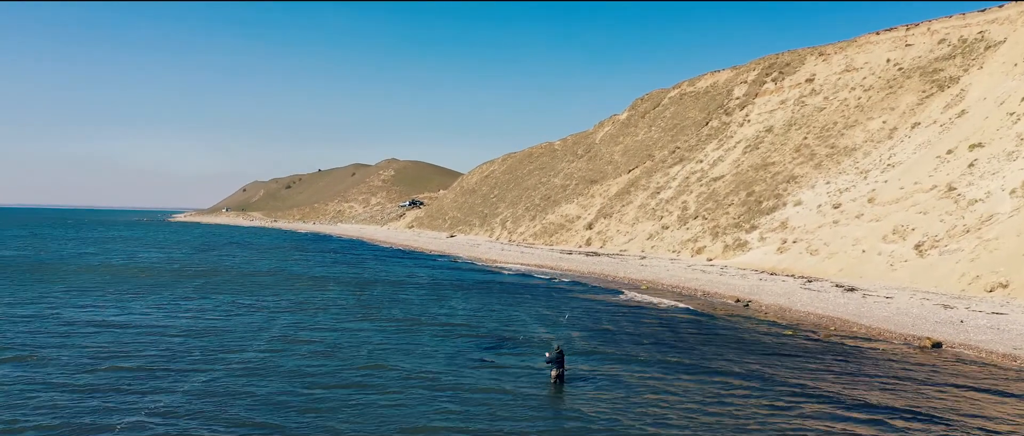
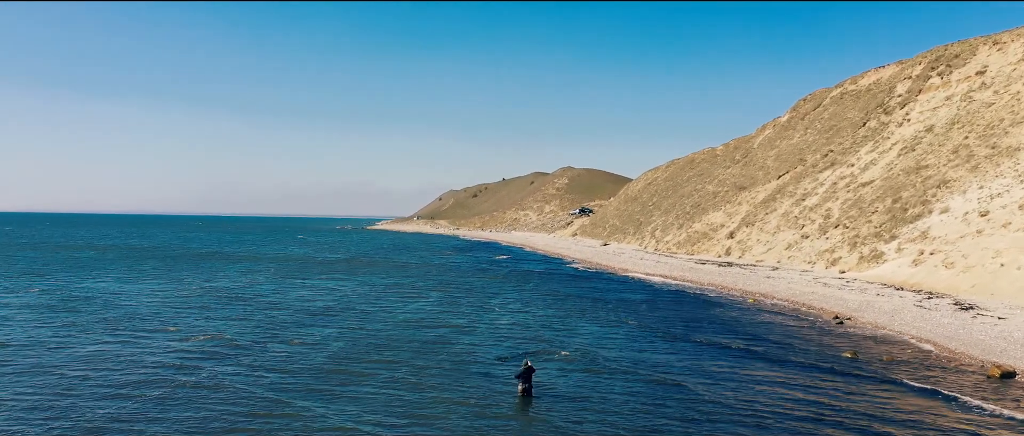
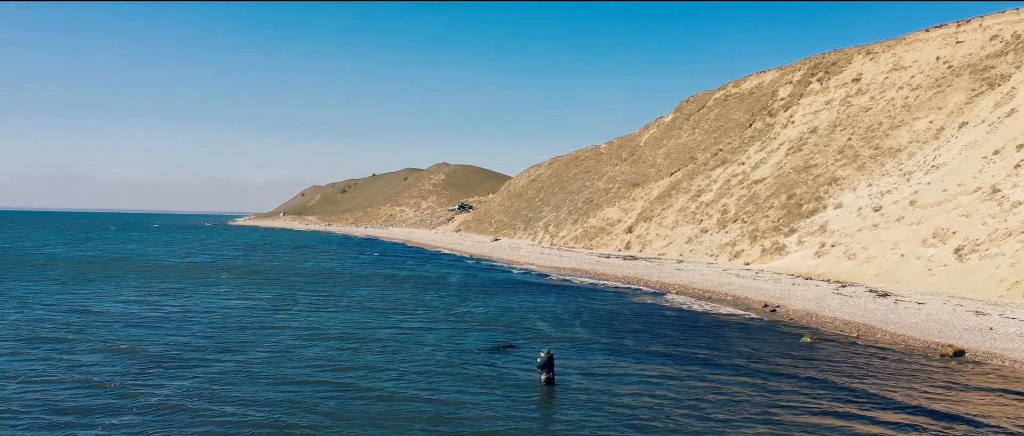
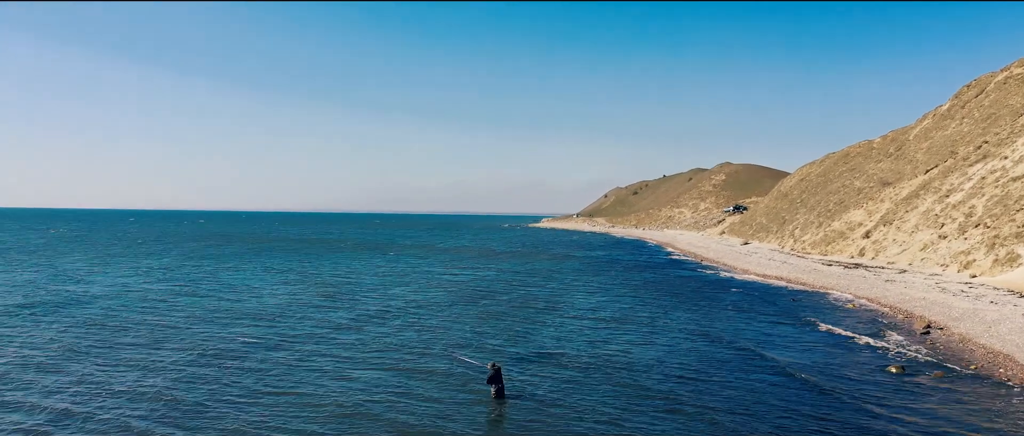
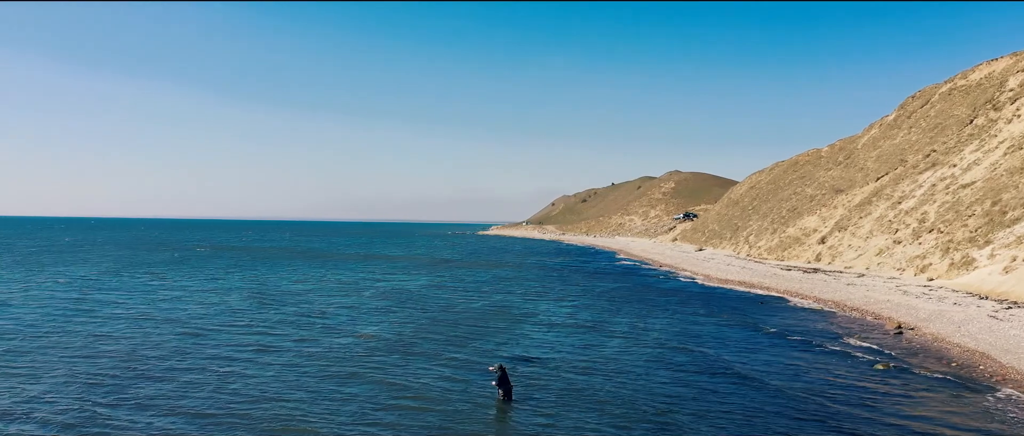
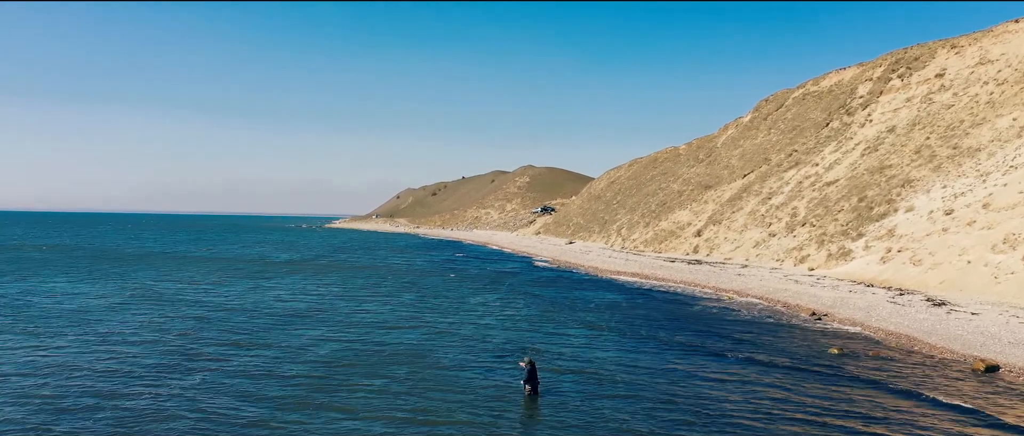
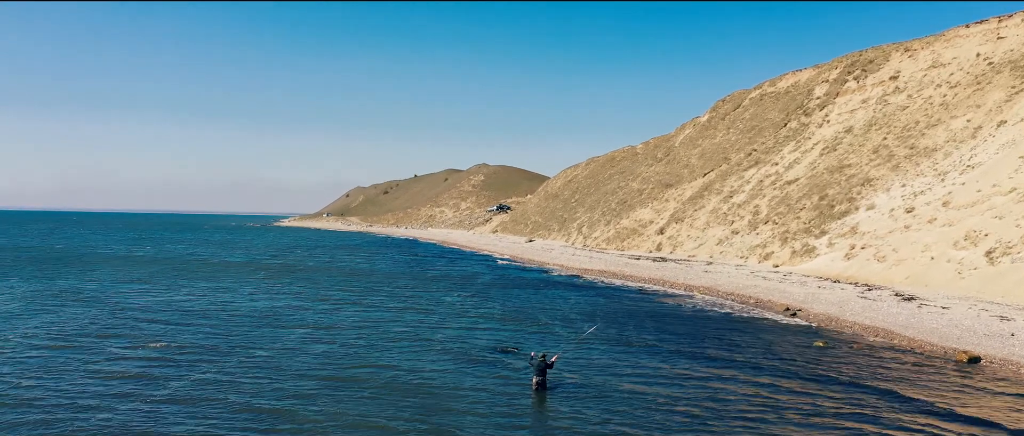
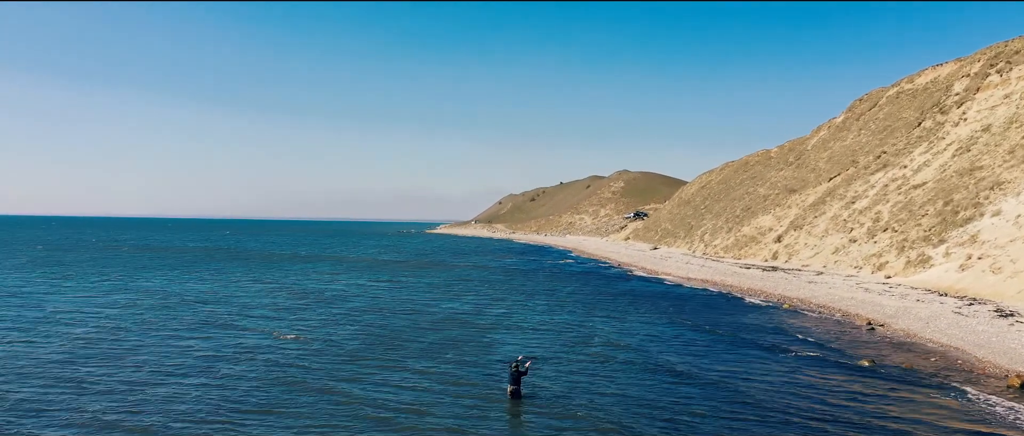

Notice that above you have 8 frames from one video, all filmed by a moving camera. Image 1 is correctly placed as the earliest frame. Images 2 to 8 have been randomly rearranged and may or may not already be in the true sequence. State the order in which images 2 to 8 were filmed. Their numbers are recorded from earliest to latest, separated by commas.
3, 7, 6, 2, 8, 5, 4
